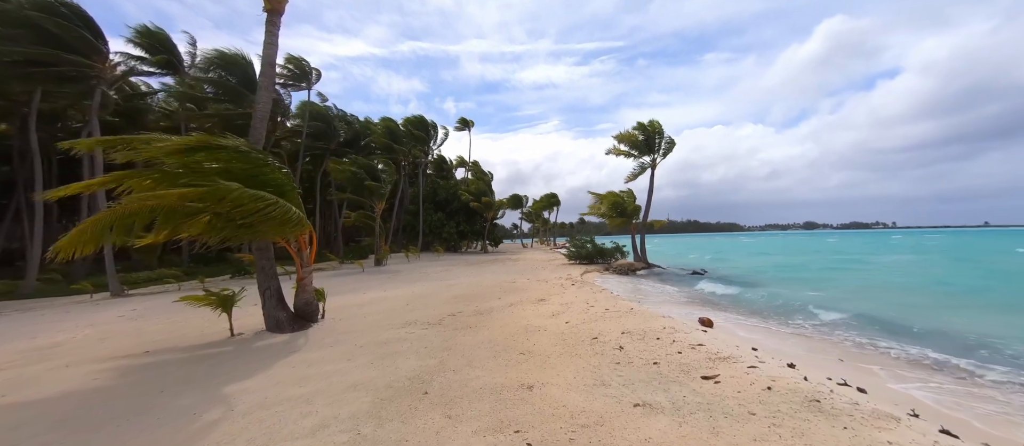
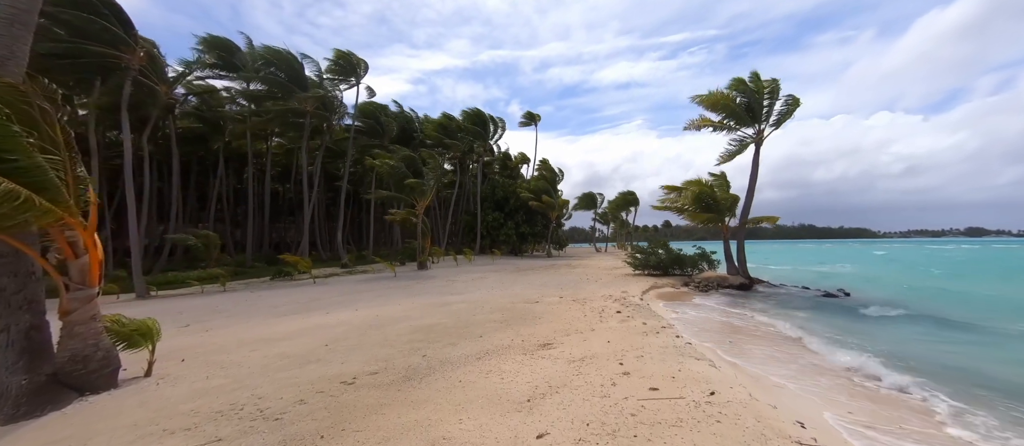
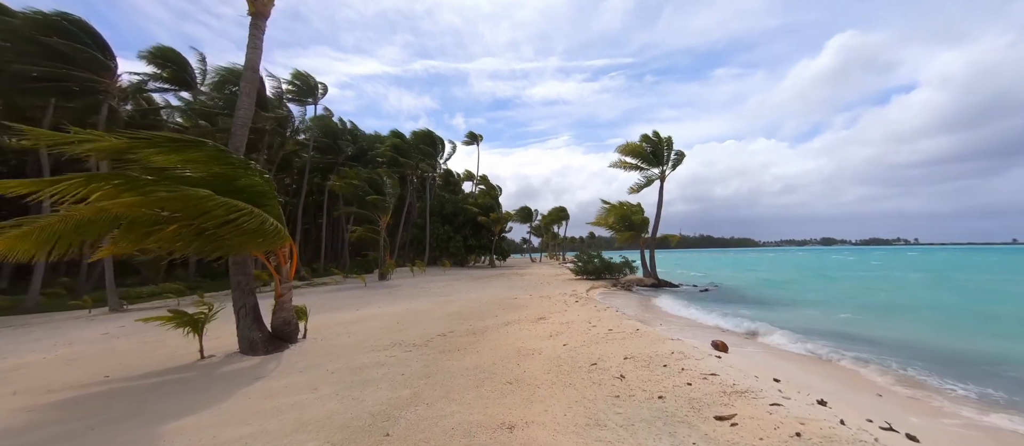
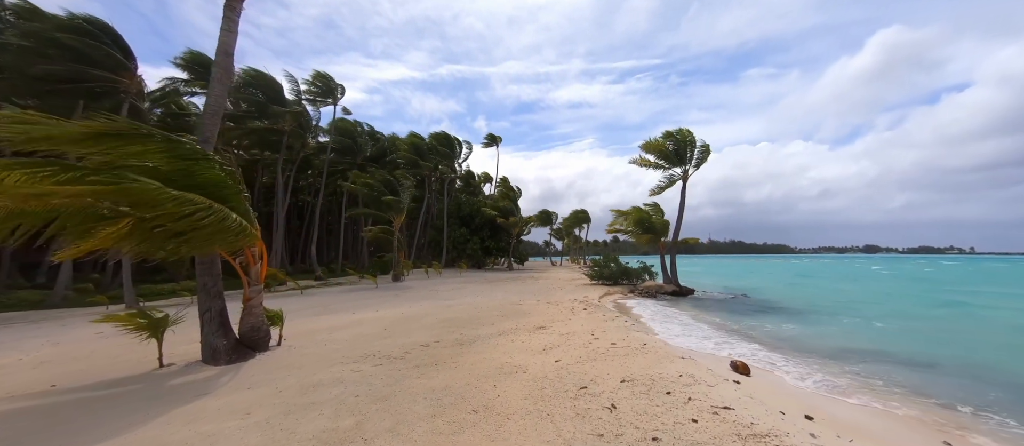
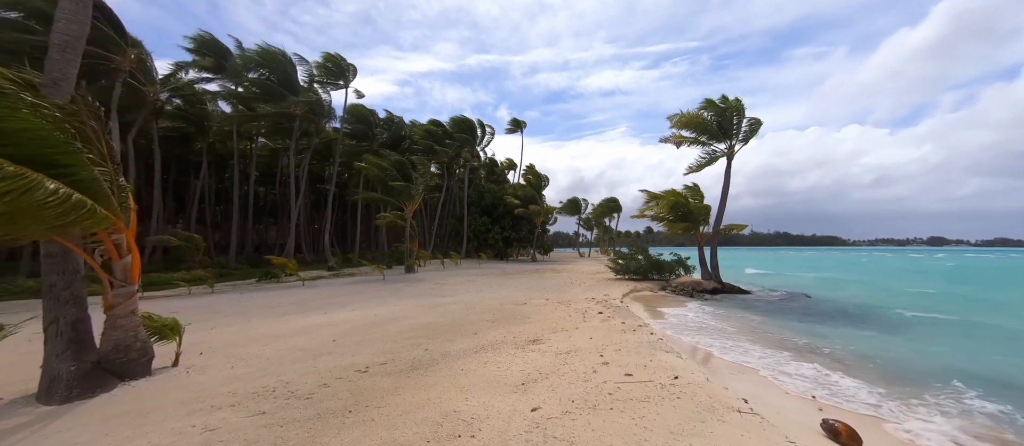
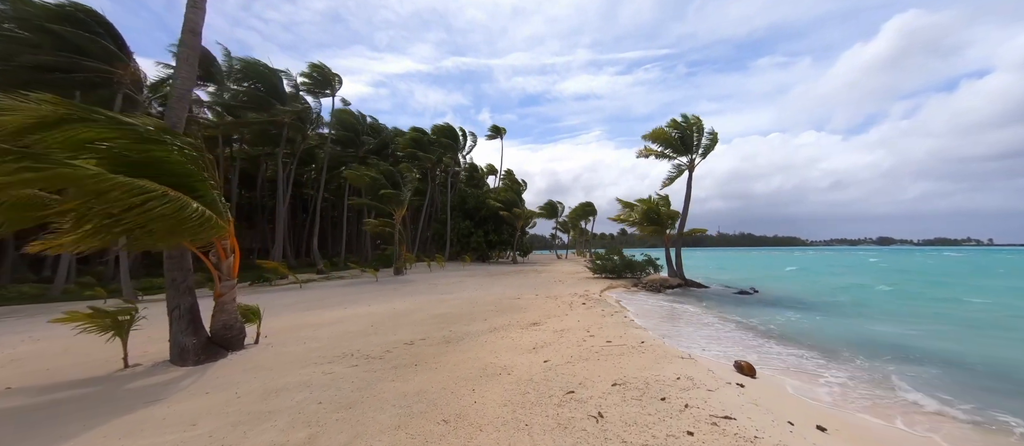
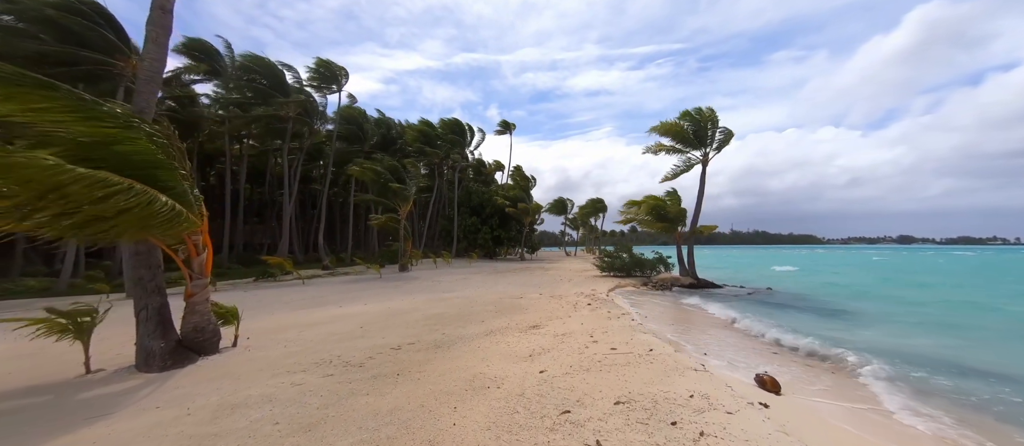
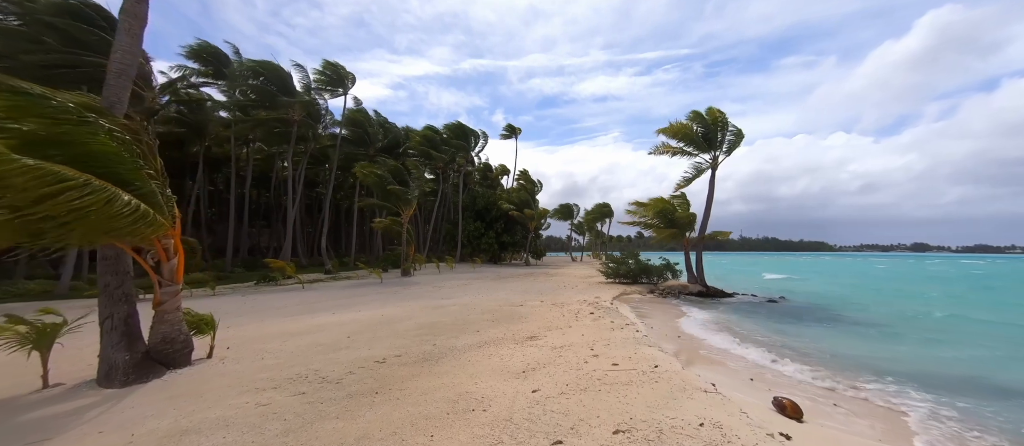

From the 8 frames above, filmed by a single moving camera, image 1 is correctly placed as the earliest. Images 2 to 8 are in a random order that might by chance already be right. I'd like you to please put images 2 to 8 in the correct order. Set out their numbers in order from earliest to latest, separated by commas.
3, 4, 6, 7, 8, 5, 2
